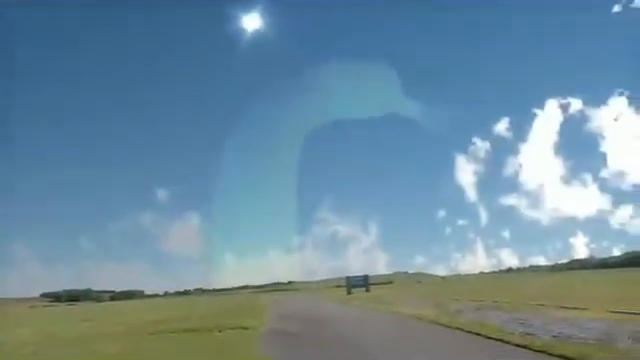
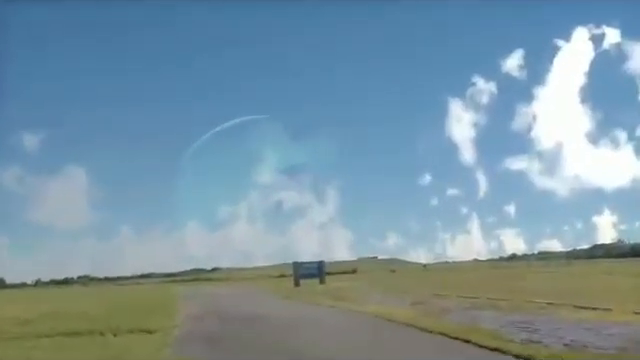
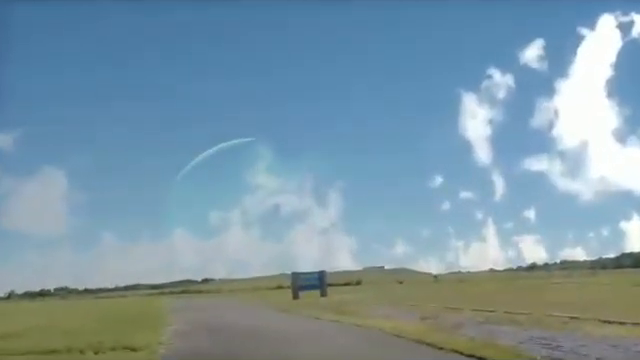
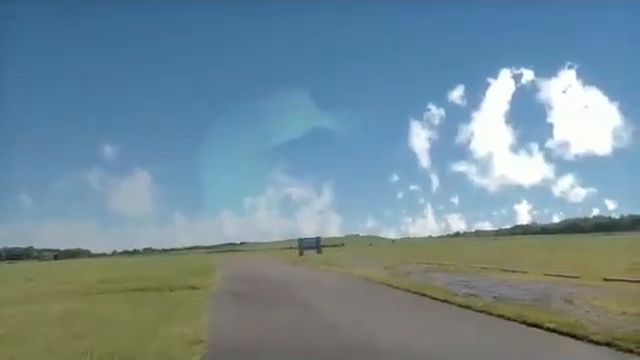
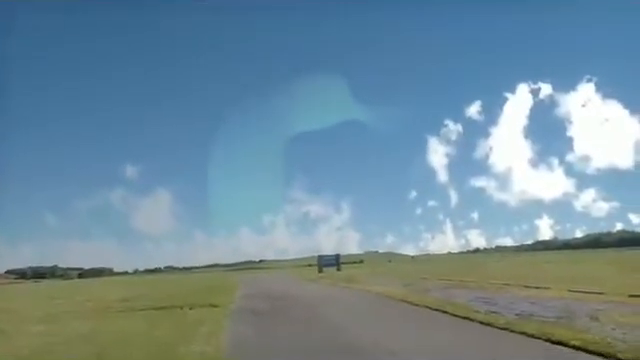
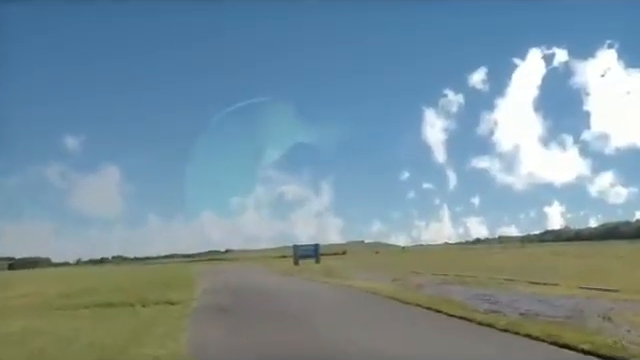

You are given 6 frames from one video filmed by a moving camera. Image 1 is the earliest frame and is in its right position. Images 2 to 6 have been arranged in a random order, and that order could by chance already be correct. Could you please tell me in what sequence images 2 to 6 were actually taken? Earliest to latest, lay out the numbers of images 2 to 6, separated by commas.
5, 4, 6, 2, 3
